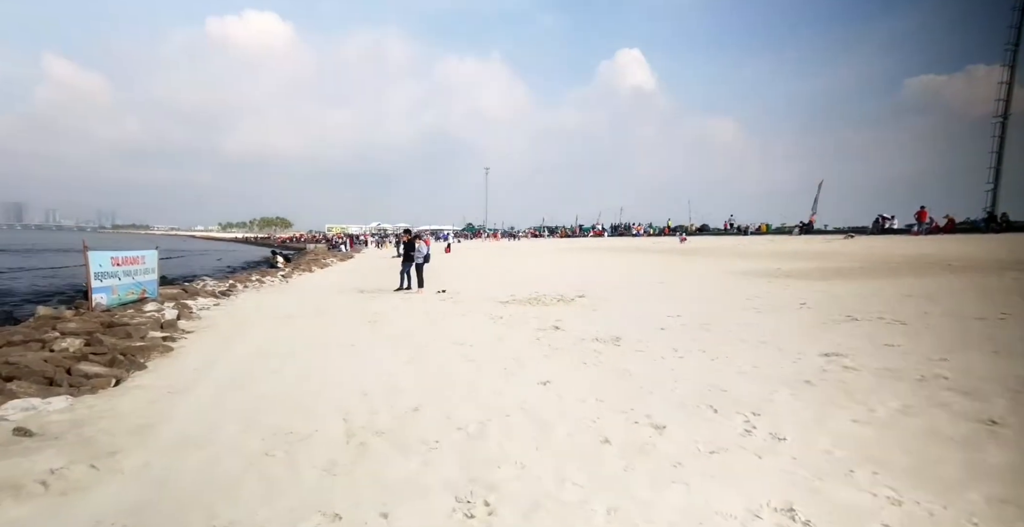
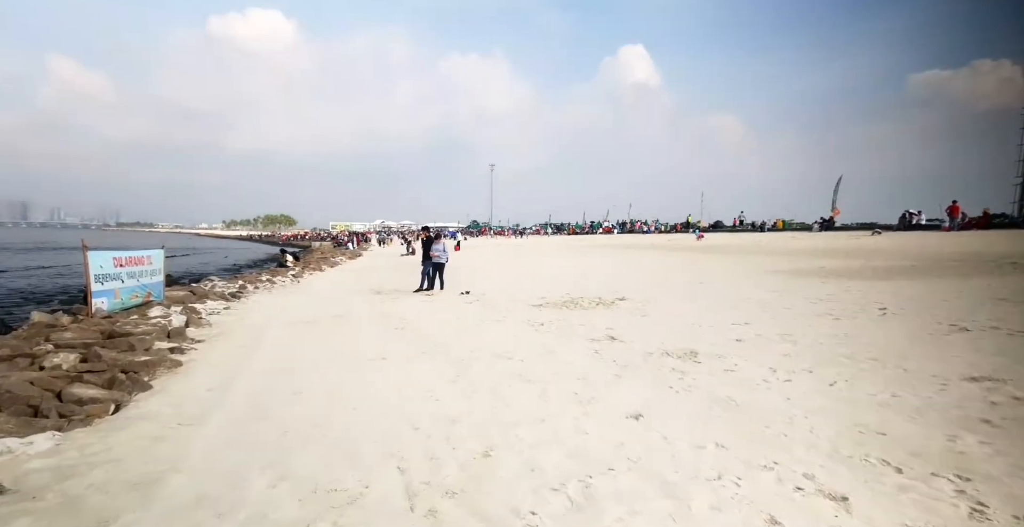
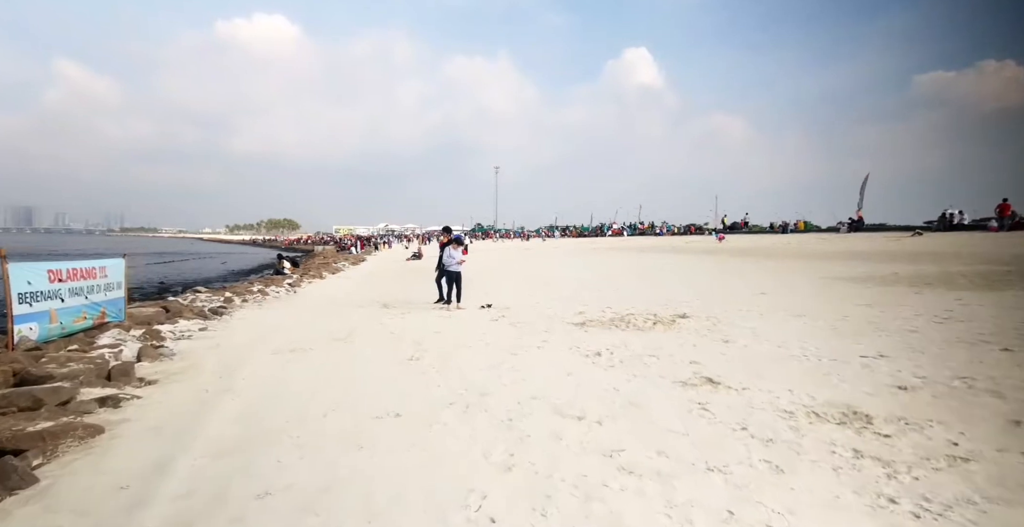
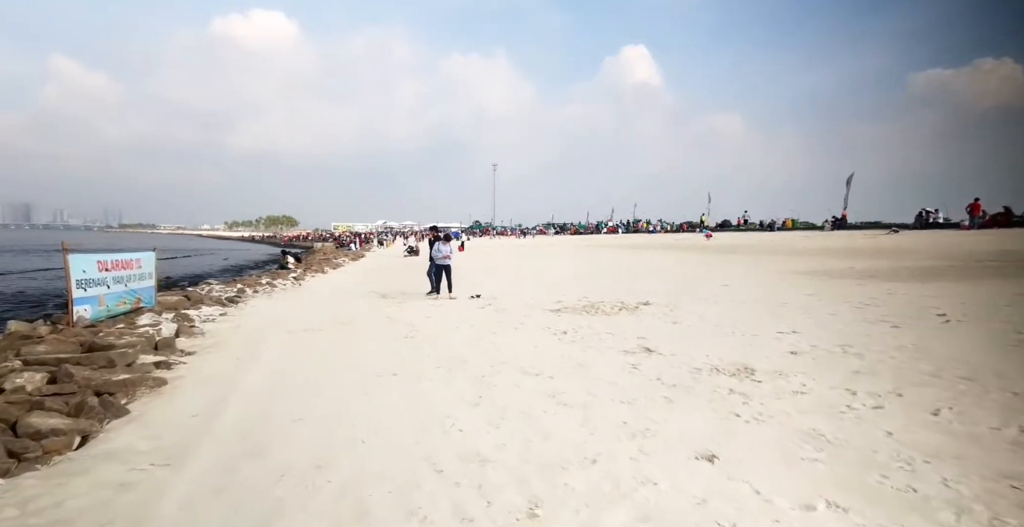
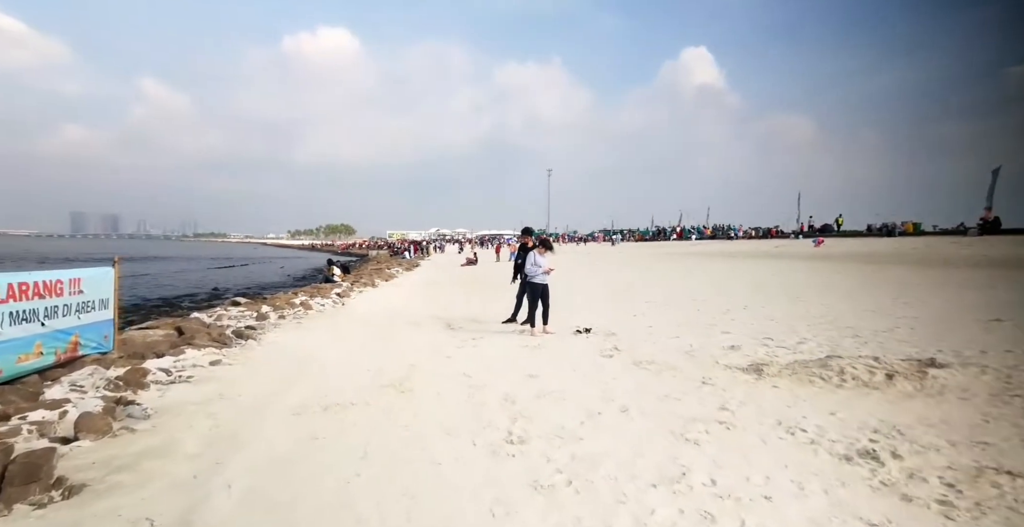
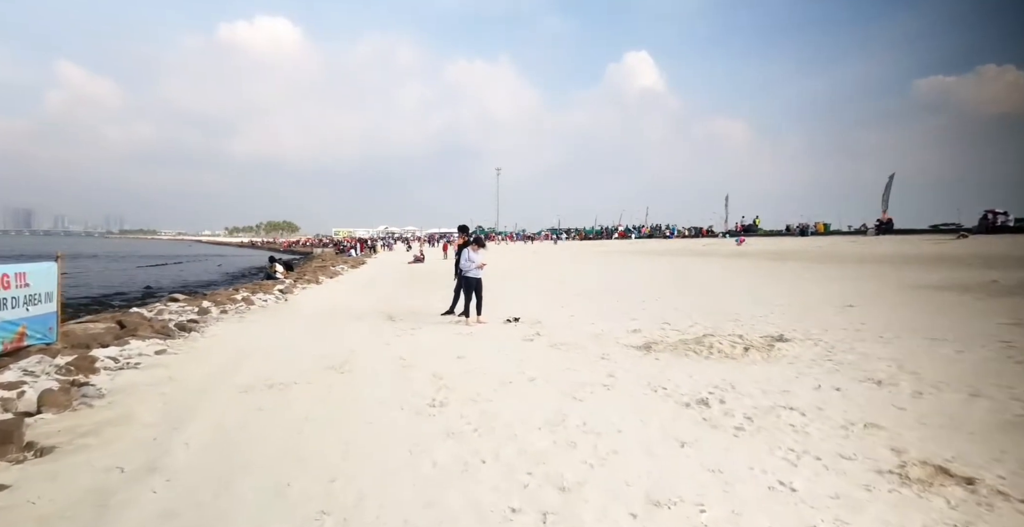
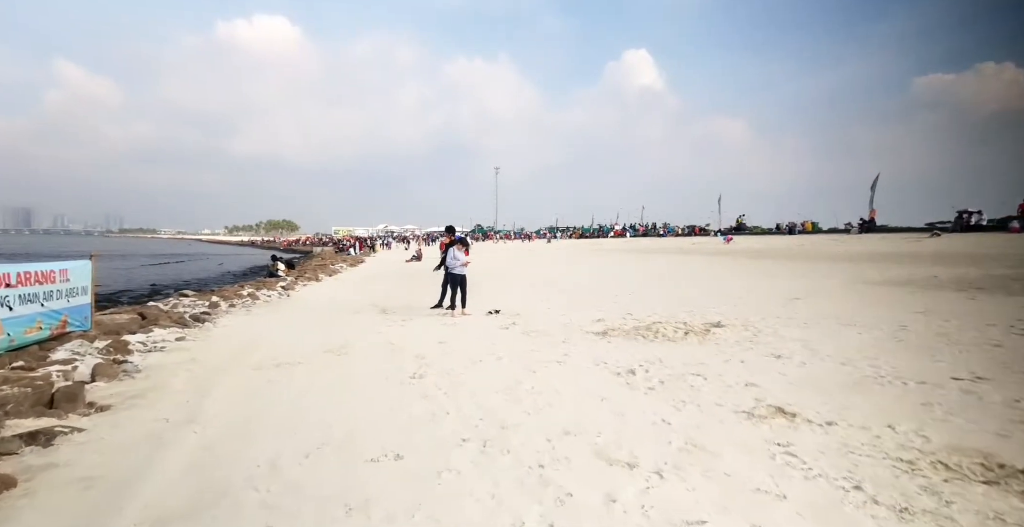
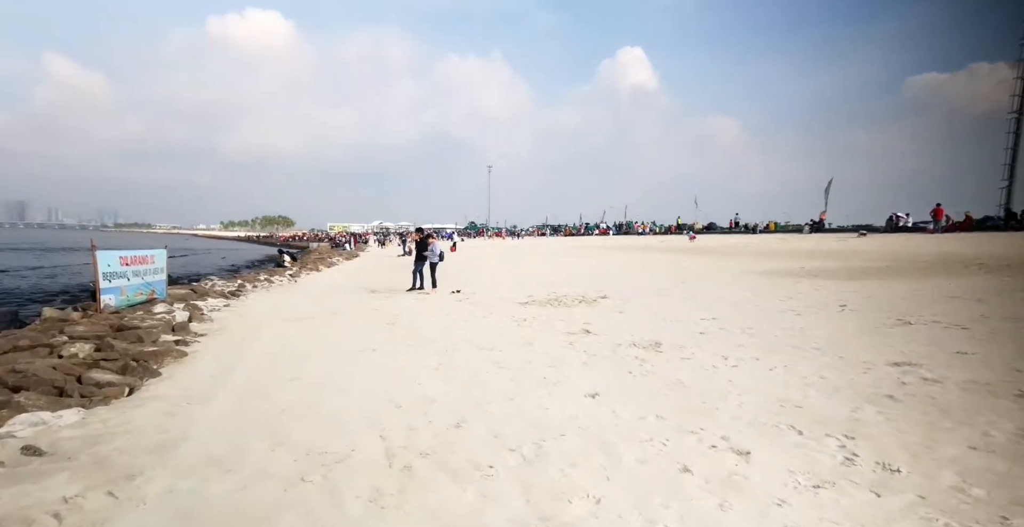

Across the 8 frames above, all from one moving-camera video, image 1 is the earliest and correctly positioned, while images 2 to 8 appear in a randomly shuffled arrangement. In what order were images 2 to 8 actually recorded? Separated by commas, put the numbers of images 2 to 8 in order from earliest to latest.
8, 2, 4, 3, 7, 6, 5
